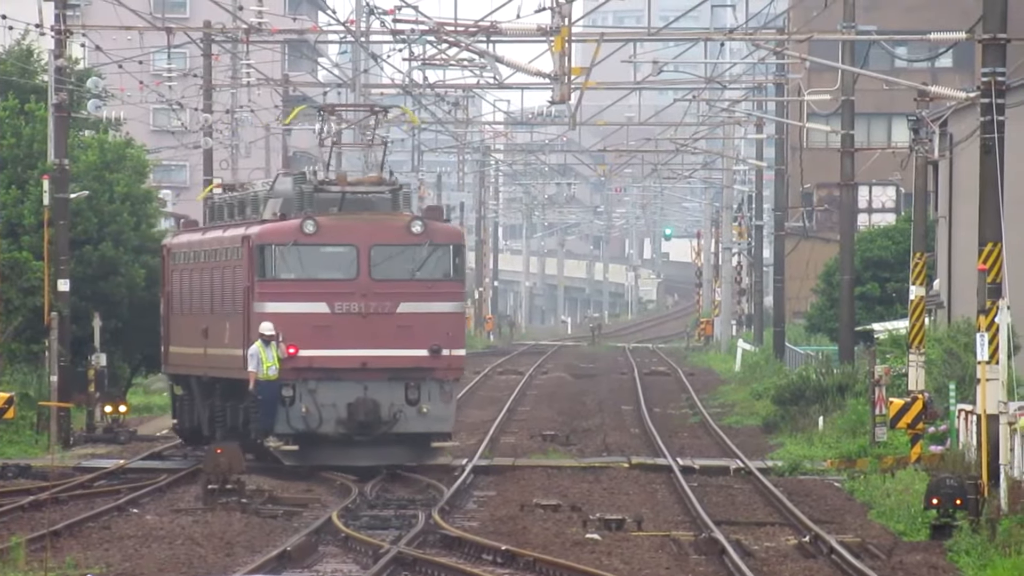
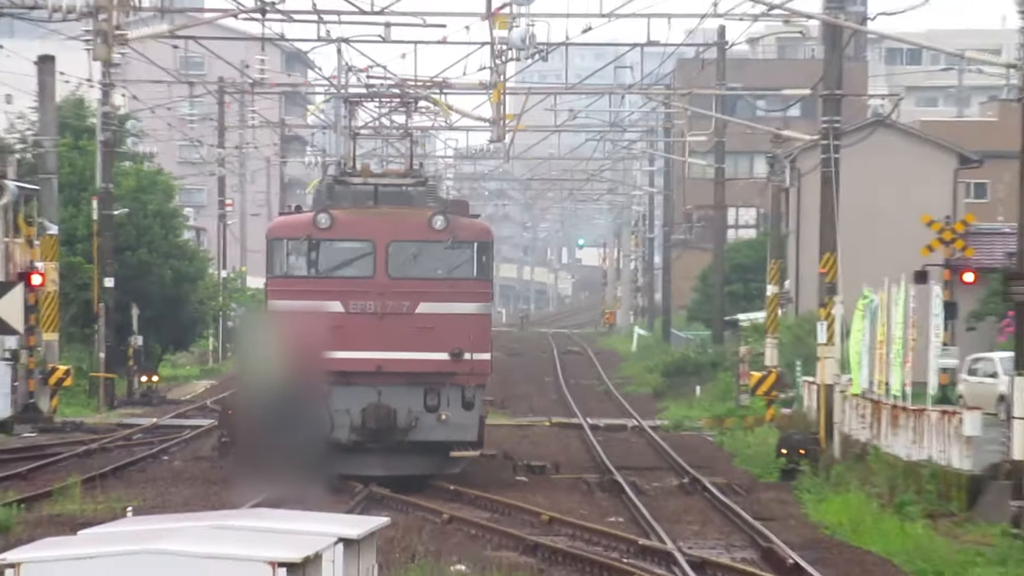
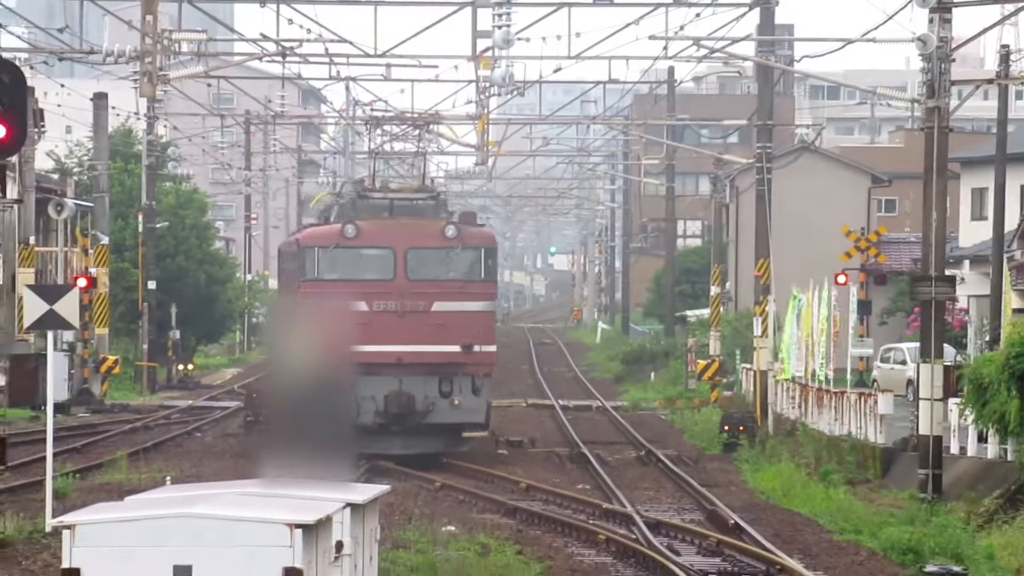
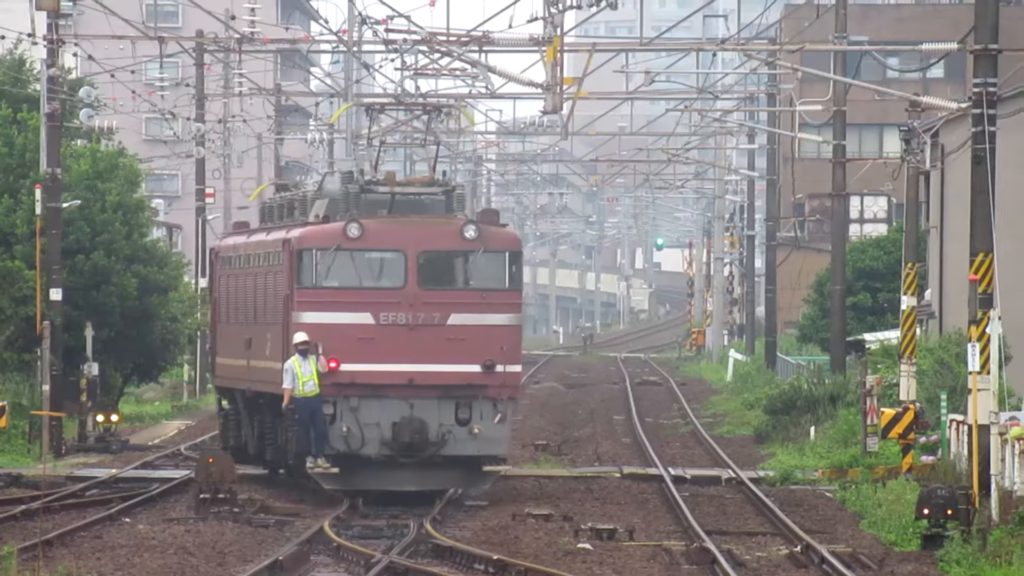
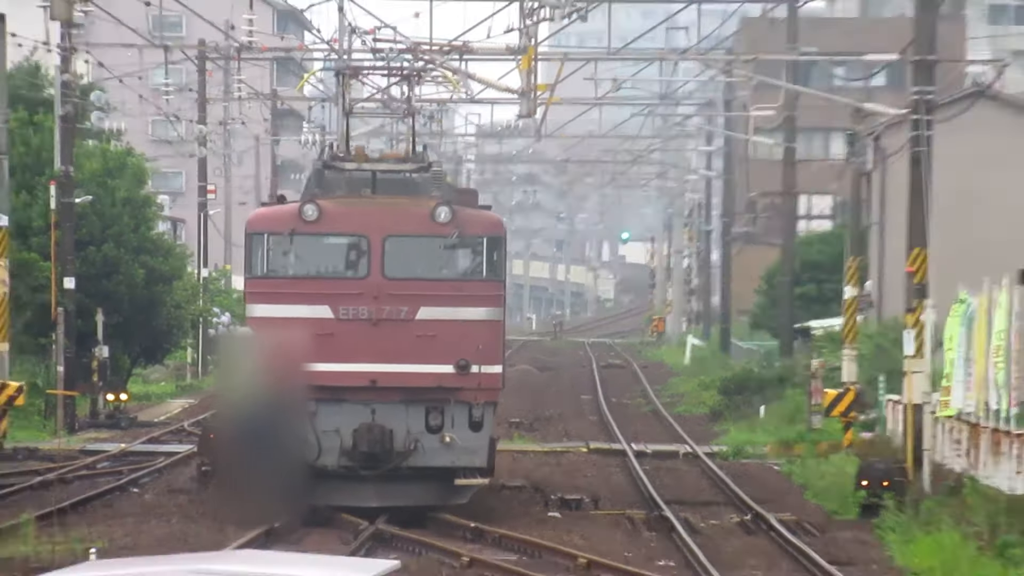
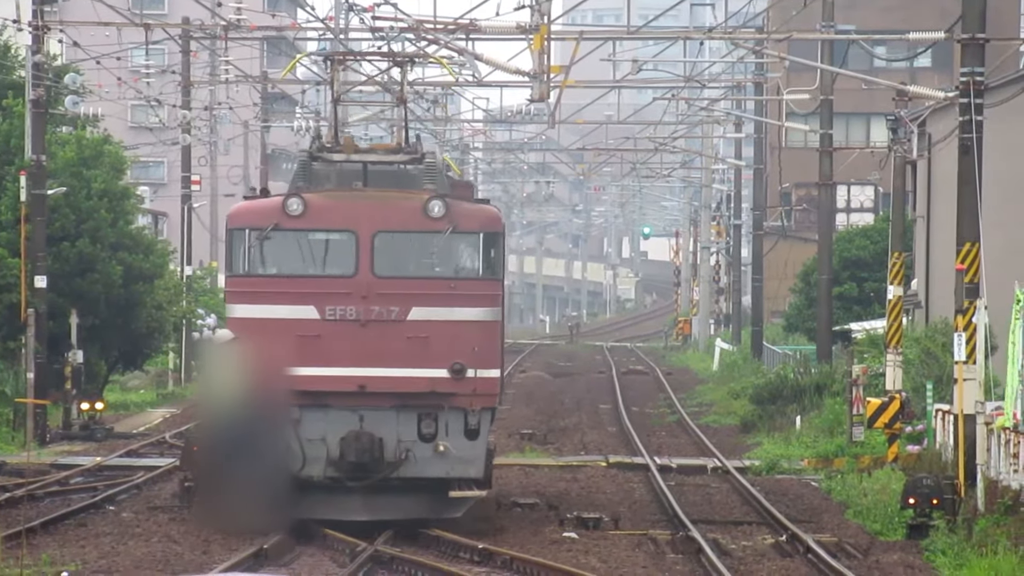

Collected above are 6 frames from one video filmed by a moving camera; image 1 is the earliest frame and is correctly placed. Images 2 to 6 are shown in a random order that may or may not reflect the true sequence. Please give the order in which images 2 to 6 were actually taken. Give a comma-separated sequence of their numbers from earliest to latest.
4, 6, 5, 2, 3
